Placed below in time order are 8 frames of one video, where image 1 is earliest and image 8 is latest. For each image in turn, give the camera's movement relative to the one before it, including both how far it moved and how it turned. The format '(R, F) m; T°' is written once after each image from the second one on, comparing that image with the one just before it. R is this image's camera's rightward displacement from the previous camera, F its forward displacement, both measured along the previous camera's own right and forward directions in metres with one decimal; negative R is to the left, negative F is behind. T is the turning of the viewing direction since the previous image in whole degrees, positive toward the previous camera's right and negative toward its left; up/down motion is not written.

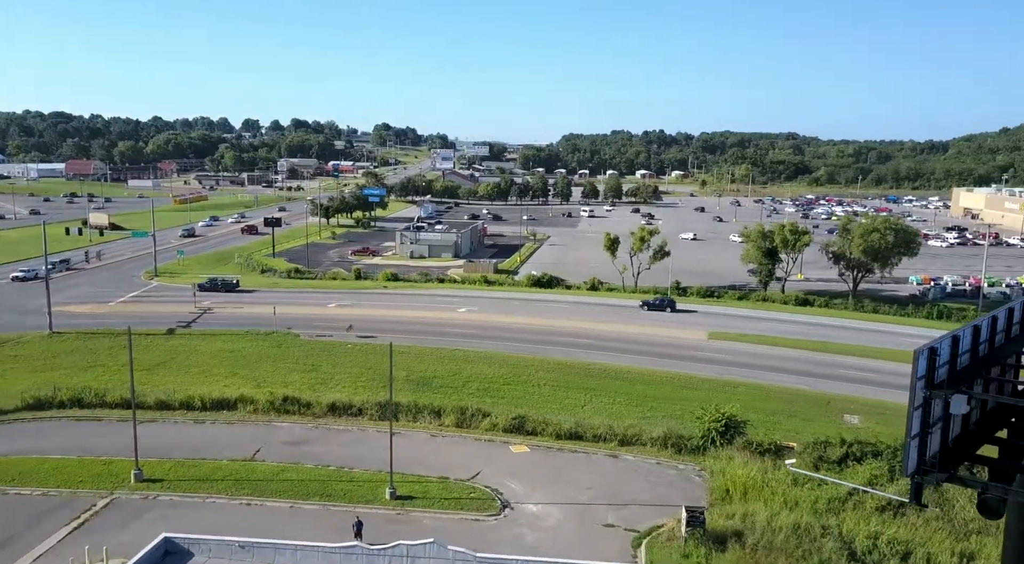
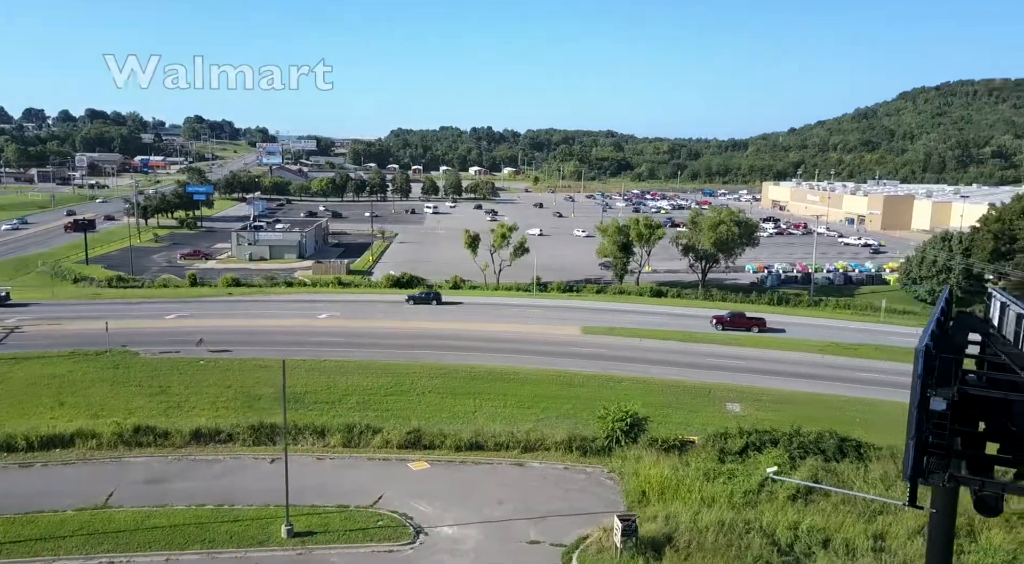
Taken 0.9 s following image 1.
(-2.7, +2.2) m; +14°
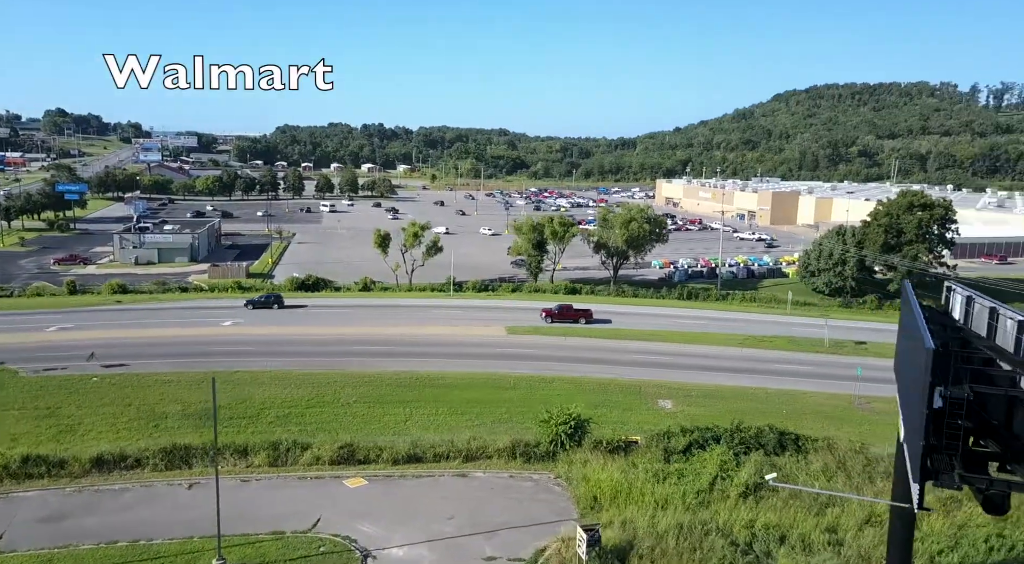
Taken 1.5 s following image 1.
(-1.7, +1.5) m; +9°
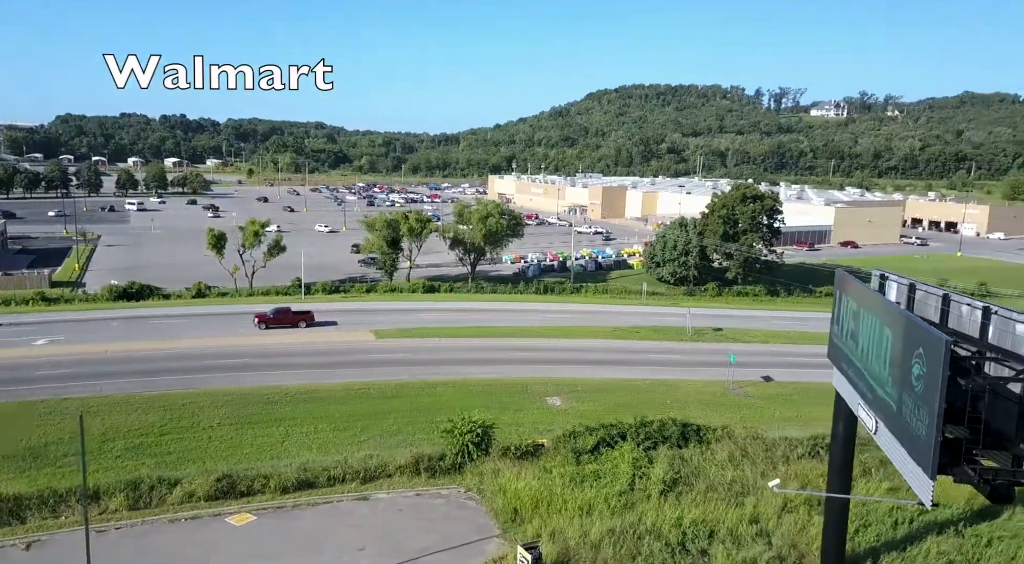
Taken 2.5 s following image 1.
(-2.5, +2.5) m; +14°
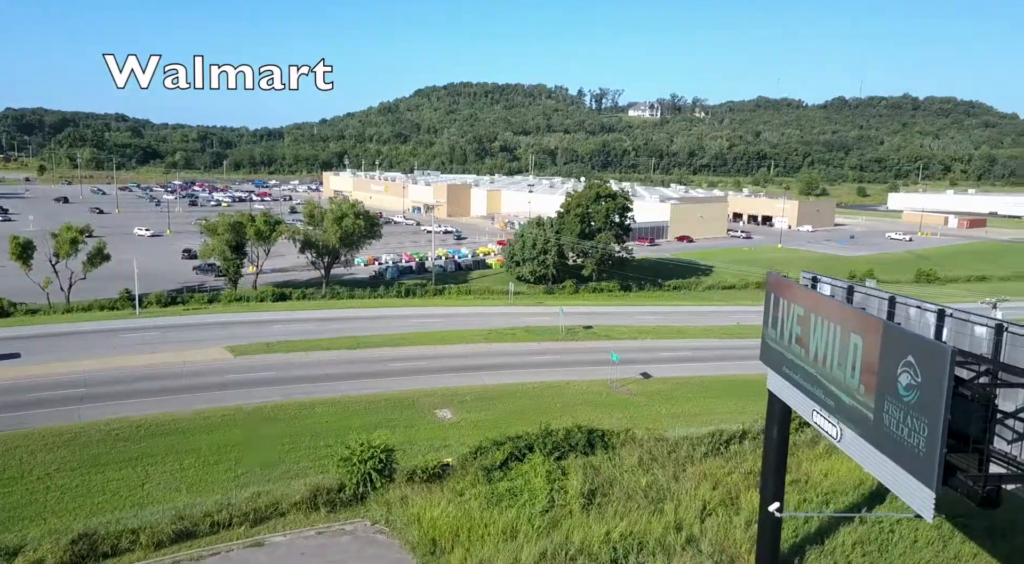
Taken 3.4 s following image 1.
(-2.0, +2.2) m; +13°
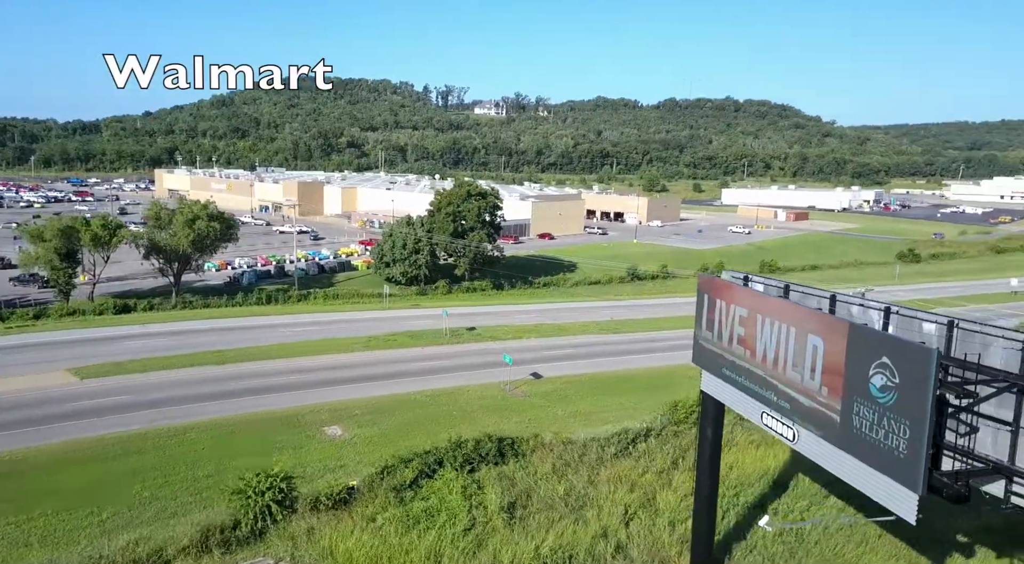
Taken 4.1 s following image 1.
(-1.4, +1.7) m; +11°
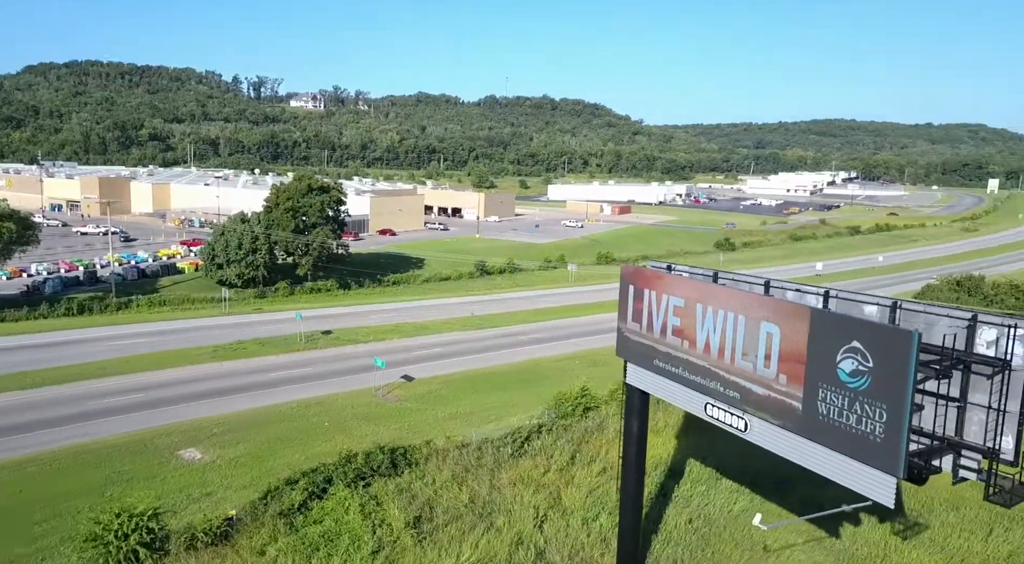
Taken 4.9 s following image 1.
(-1.4, +1.8) m; +12°
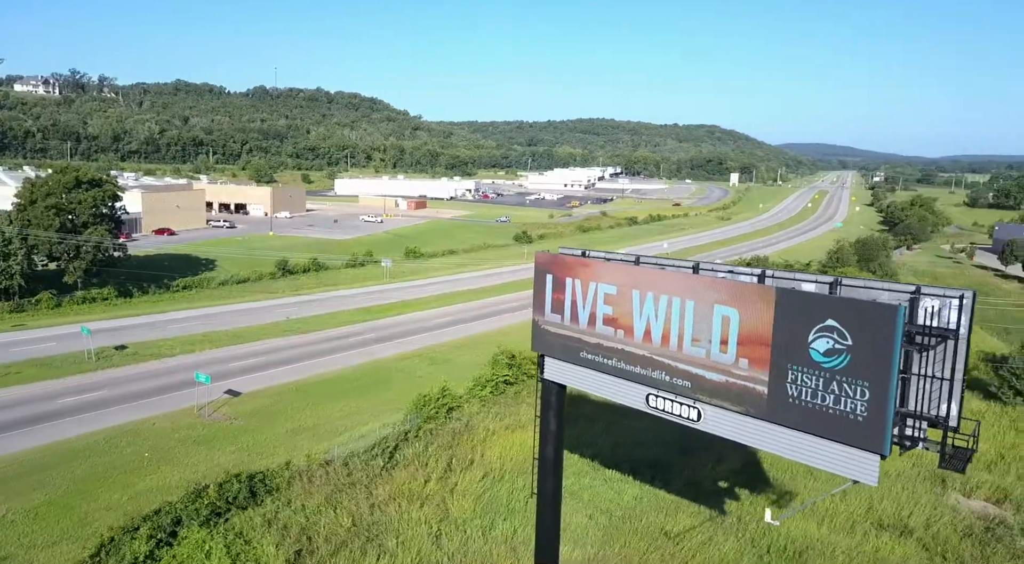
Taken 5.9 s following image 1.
(-1.6, +2.3) m; +14°
